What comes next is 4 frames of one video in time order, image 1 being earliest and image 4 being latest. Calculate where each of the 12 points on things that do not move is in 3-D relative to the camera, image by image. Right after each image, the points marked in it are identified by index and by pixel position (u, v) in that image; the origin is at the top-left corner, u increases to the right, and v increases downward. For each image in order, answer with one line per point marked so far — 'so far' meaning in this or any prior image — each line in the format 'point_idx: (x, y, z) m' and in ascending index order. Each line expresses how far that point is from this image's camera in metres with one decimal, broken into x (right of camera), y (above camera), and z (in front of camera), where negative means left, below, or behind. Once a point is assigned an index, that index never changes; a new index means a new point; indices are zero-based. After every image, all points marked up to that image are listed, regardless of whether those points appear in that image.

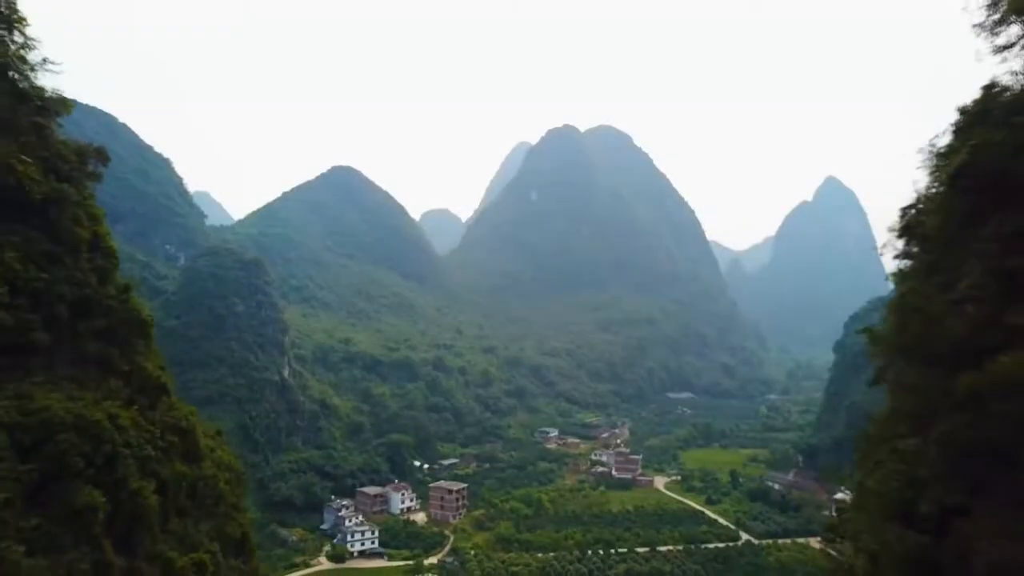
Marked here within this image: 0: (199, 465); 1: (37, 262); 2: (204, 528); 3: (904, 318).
0: (-5.1, -2.8, +11.0) m
1: (-6.4, +0.4, +9.3) m
2: (-4.8, -3.7, +10.5) m
3: (+3.9, -0.3, +6.7) m
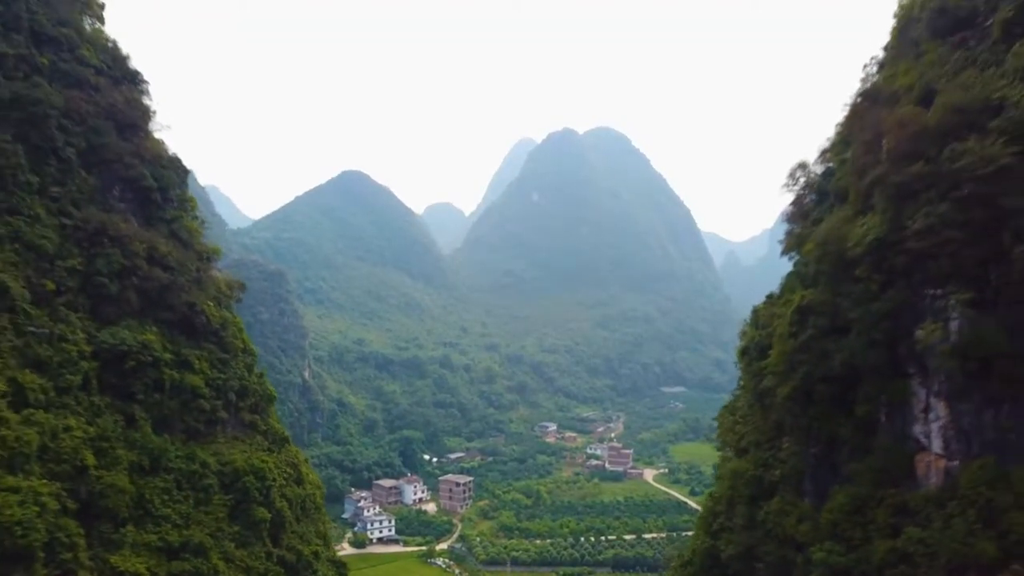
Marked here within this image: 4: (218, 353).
0: (-5.1, -4.8, +16.7) m
1: (-6.4, -1.7, +14.9) m
2: (-4.8, -5.7, +16.2) m
3: (+3.8, -2.4, +12.3) m
4: (-6.5, -1.4, +15.1) m
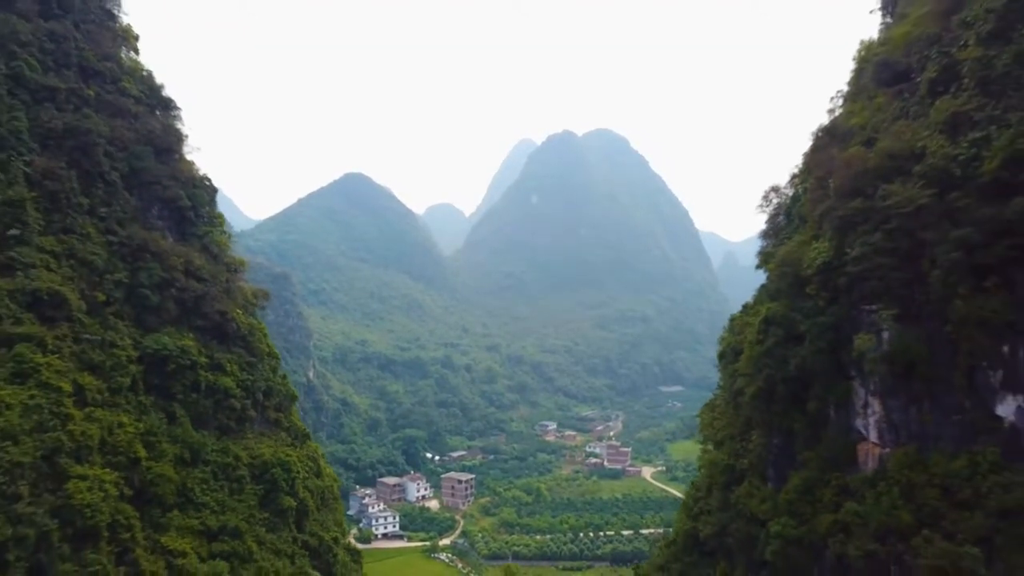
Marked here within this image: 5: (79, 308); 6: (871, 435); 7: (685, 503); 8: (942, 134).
0: (-5.0, -5.0, +18.1) m
1: (-6.3, -1.9, +16.3) m
2: (-4.7, -5.9, +17.7) m
3: (+3.9, -2.6, +13.7) m
4: (-6.4, -1.6, +16.5) m
5: (-8.2, -0.4, +13.1) m
6: (+4.6, -1.9, +8.9) m
7: (+3.3, -4.2, +13.3) m
8: (+5.3, +1.9, +8.5) m
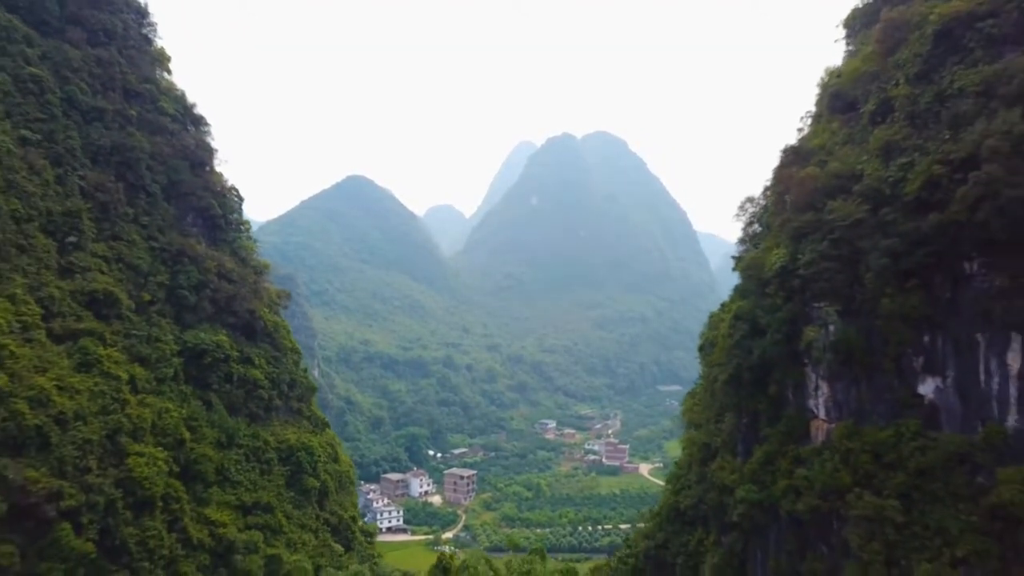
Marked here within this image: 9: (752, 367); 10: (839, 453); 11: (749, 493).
0: (-4.9, -5.0, +19.7) m
1: (-6.3, -1.9, +17.9) m
2: (-4.6, -5.9, +19.3) m
3: (+3.9, -2.6, +15.3) m
4: (-6.3, -1.7, +18.1) m
5: (-8.2, -0.4, +14.7) m
6: (+4.7, -1.9, +10.5) m
7: (+3.4, -4.2, +14.9) m
8: (+5.4, +1.9, +10.1) m
9: (+4.1, -1.3, +11.7) m
10: (+4.6, -2.3, +9.7) m
11: (+3.7, -3.2, +10.8) m
